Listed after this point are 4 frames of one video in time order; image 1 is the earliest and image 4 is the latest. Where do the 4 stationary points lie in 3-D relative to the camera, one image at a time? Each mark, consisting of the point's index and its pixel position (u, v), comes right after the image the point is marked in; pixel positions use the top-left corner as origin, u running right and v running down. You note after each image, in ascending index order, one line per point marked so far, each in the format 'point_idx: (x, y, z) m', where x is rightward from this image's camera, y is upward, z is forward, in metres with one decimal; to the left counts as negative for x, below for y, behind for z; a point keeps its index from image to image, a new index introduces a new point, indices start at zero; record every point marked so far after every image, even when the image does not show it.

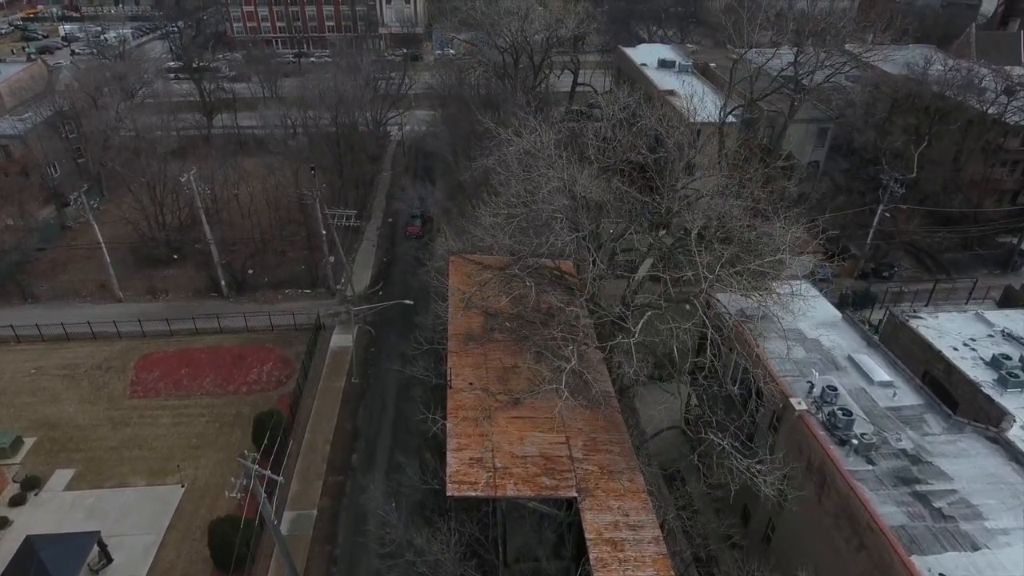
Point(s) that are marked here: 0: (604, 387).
0: (+2.8, -3.1, +16.5) m
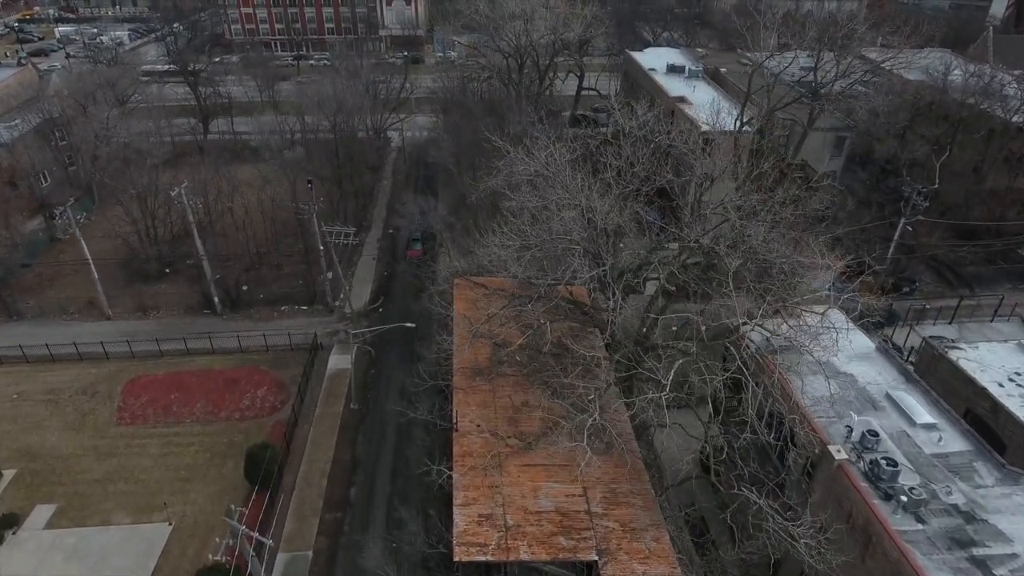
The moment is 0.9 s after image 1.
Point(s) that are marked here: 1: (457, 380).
0: (+3.1, -4.0, +15.2) m
1: (-1.7, -2.8, +16.3) m
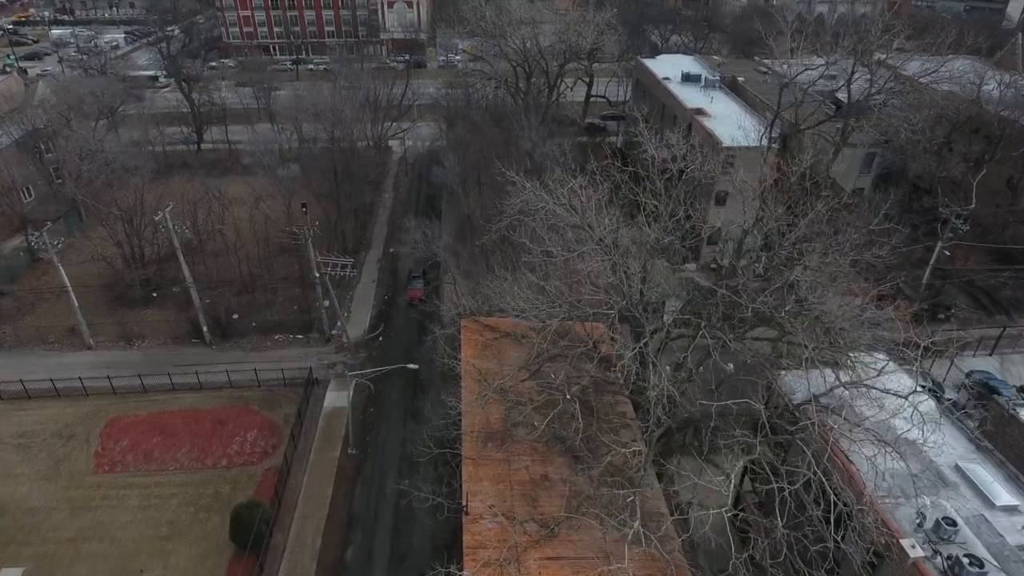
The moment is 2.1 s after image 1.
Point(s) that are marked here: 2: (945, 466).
0: (+3.6, -5.5, +13.3) m
1: (-1.2, -4.3, +14.4) m
2: (+11.3, -4.7, +13.9) m
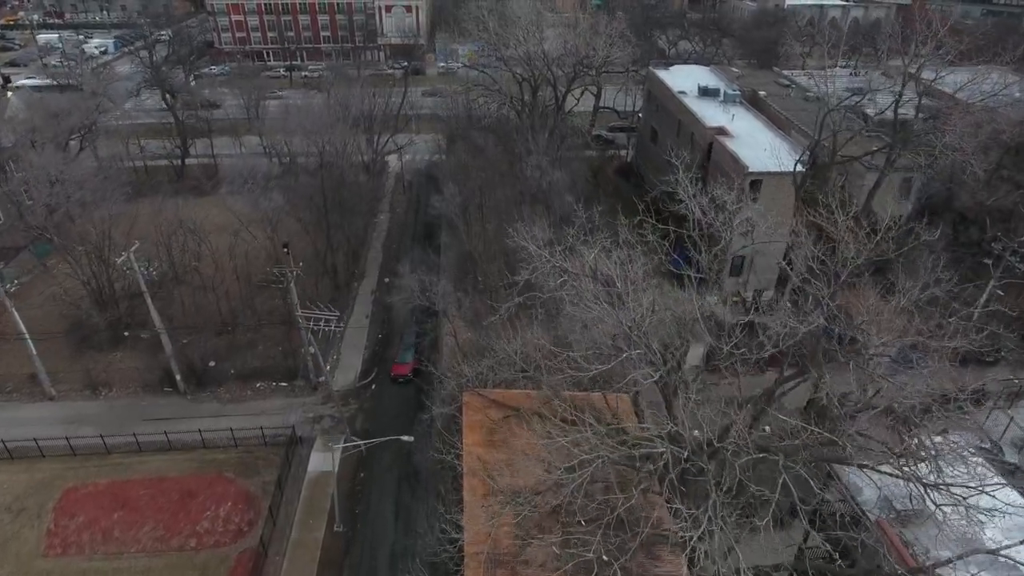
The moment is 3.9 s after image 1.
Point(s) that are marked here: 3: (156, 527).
0: (+3.9, -7.5, +10.6) m
1: (-0.9, -6.3, +11.7) m
2: (+11.6, -6.7, +11.2) m
3: (-13.1, -8.8, +19.6) m
